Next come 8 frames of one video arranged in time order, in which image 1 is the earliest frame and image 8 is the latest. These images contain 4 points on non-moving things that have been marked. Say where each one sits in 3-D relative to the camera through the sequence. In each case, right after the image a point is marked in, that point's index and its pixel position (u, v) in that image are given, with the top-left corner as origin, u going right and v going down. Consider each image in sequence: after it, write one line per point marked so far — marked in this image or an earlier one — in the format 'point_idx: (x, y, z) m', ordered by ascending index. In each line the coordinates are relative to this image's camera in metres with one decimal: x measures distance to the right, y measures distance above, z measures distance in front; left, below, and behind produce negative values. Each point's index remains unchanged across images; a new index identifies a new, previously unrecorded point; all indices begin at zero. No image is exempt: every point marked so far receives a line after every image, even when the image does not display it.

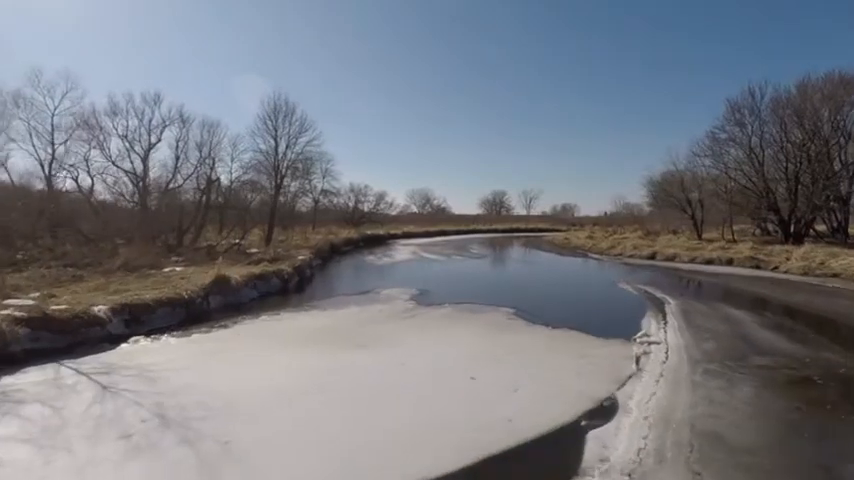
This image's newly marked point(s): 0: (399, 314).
0: (-0.8, -2.2, +14.6) m
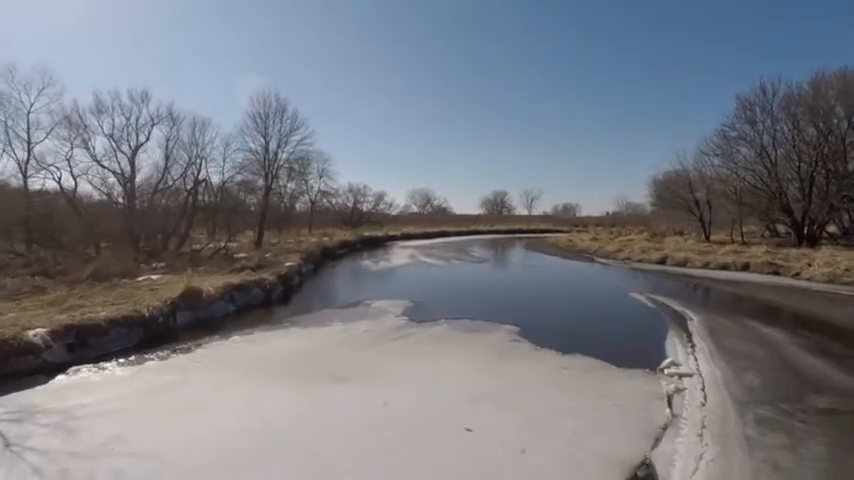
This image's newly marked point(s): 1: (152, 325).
0: (-1.0, -2.4, +12.9) m
1: (-6.8, -2.1, +12.8) m
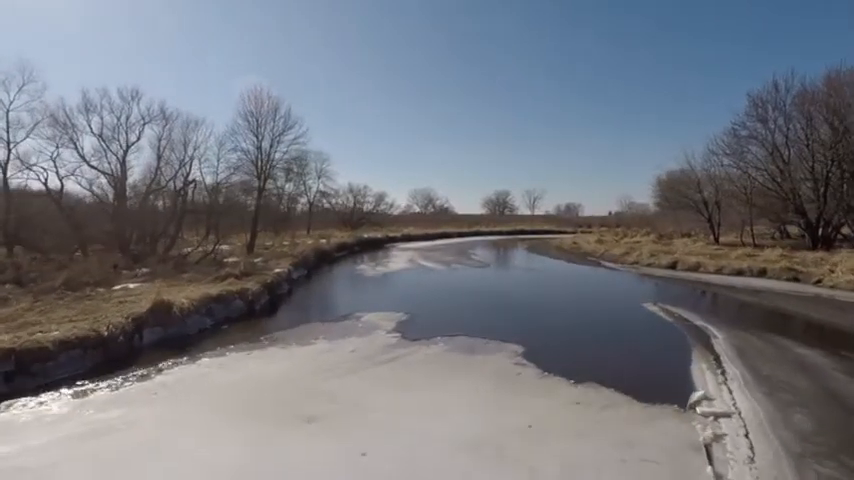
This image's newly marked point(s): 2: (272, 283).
0: (-1.1, -2.6, +11.5) m
1: (-7.0, -2.3, +11.4) m
2: (-6.0, -1.7, +19.9) m
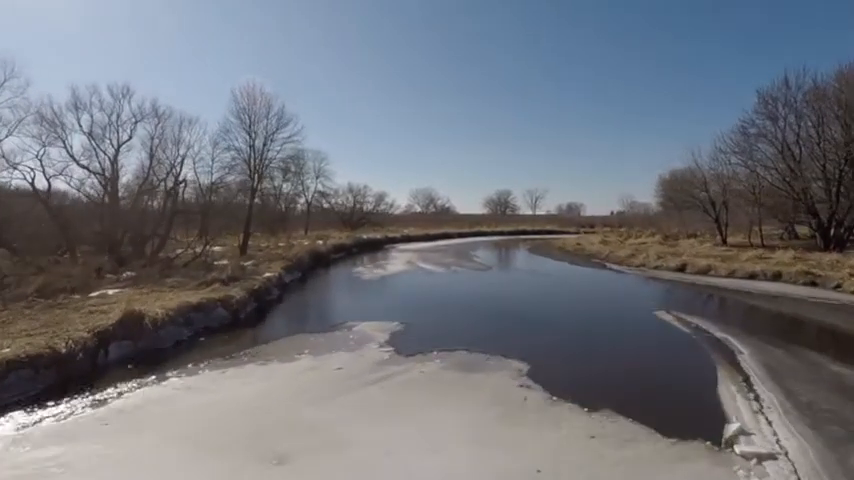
0: (-1.2, -2.7, +10.4) m
1: (-7.1, -2.5, +10.3) m
2: (-6.1, -1.8, +18.8) m
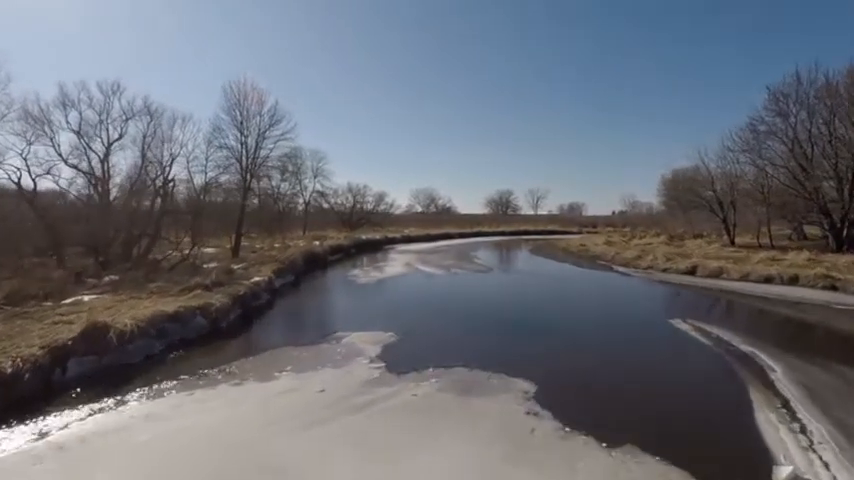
0: (-1.3, -2.8, +9.1) m
1: (-7.2, -2.5, +9.1) m
2: (-6.2, -1.9, +17.6) m
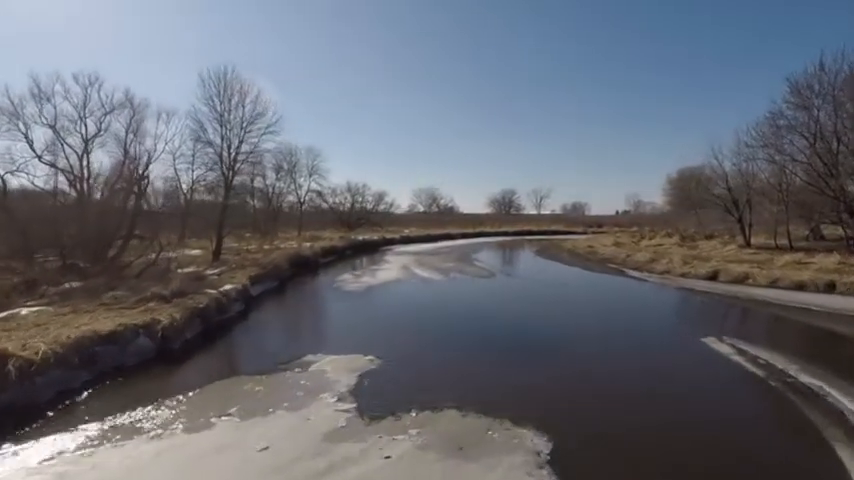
0: (-1.7, -2.9, +6.8) m
1: (-7.5, -2.7, +6.8) m
2: (-6.5, -2.0, +15.2) m
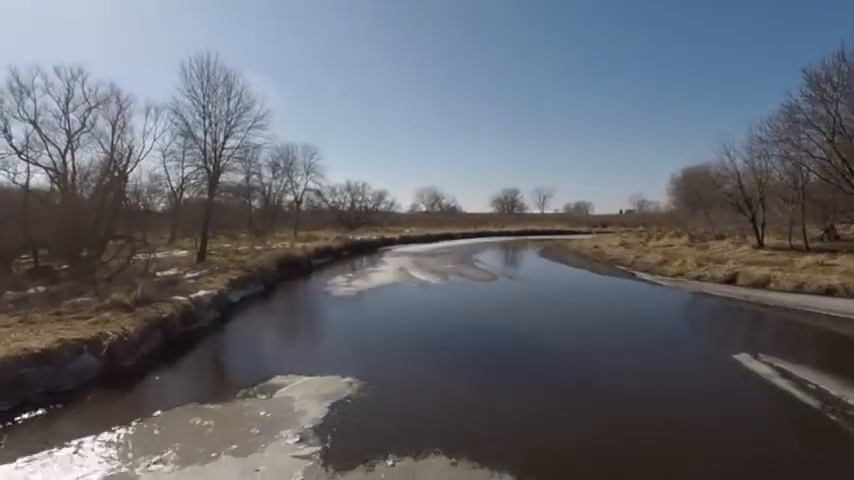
0: (-1.9, -3.0, +5.1) m
1: (-7.8, -2.7, +5.1) m
2: (-6.7, -2.0, +13.6) m
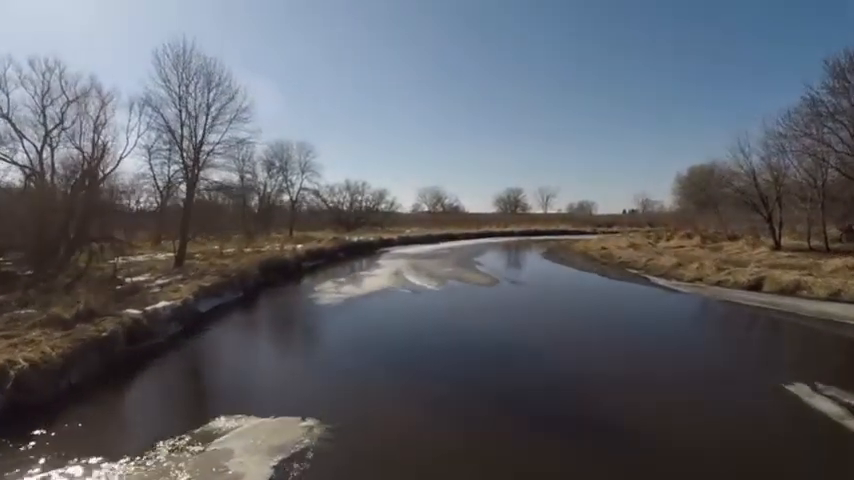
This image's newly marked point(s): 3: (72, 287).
0: (-2.2, -3.1, +3.1) m
1: (-8.1, -2.8, +3.1) m
2: (-6.9, -2.1, +11.6) m
3: (-12.1, -1.7, +17.5) m
